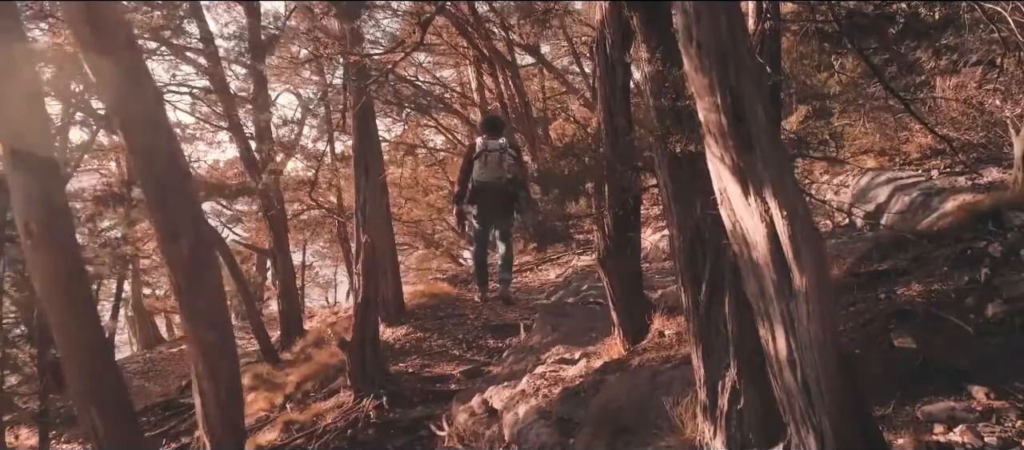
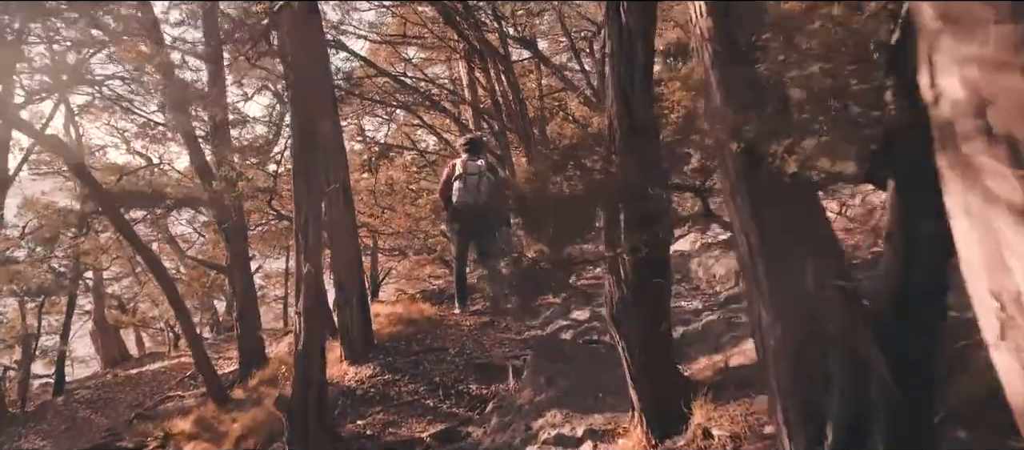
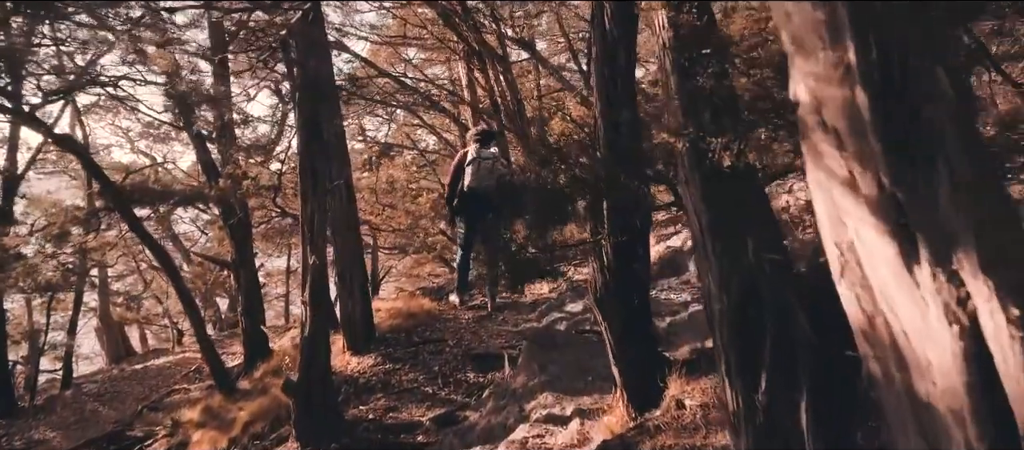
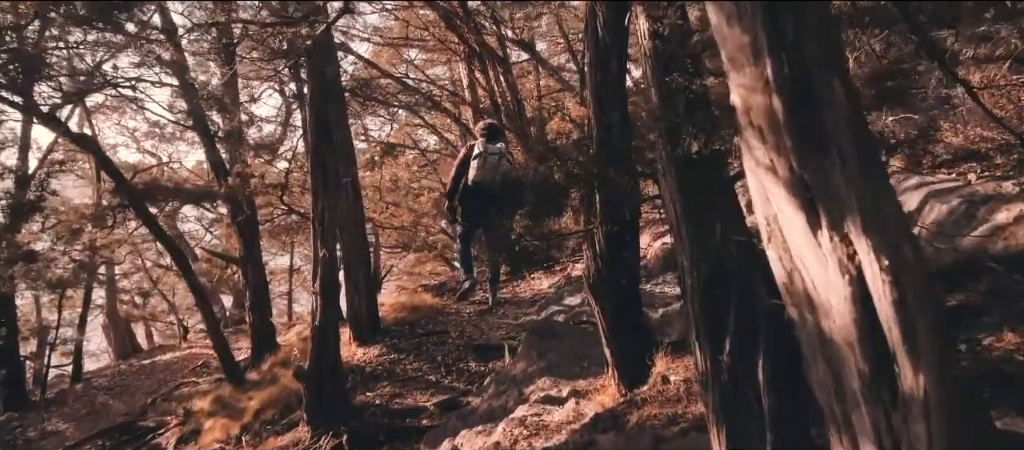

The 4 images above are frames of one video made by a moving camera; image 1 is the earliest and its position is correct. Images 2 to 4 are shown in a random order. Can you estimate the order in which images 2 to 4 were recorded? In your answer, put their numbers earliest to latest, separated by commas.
4, 3, 2
